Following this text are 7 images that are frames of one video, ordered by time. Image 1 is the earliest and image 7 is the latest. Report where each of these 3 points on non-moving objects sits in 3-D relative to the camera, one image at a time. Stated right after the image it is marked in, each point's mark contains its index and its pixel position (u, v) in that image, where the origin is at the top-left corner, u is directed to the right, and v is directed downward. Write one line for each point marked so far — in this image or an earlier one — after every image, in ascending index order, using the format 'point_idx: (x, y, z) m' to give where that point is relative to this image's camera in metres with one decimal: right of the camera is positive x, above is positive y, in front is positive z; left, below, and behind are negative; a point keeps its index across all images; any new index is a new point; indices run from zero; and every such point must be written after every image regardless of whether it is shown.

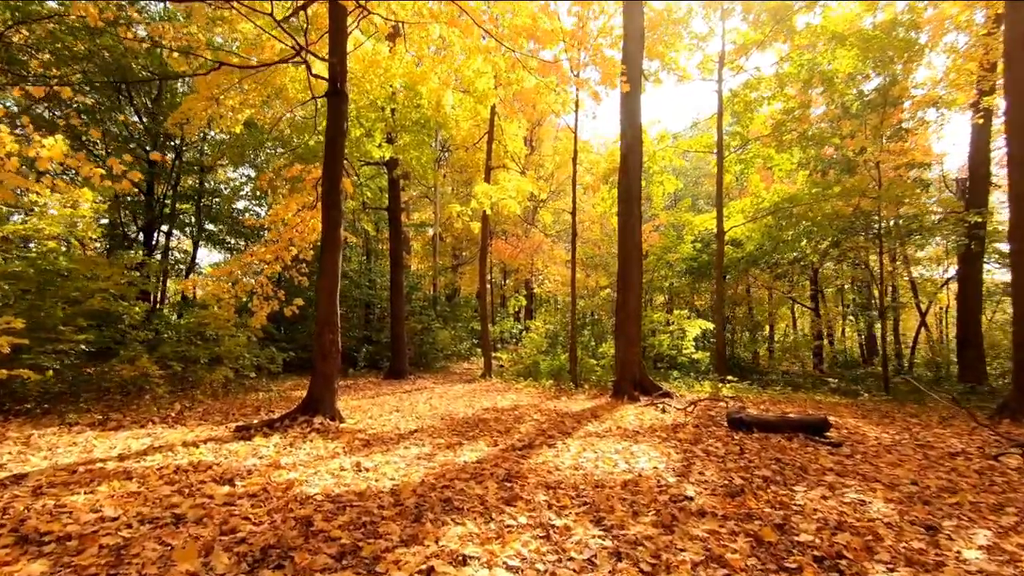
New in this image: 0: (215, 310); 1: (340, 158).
0: (-5.4, -0.4, +9.0) m
1: (-2.2, +1.6, +6.5) m
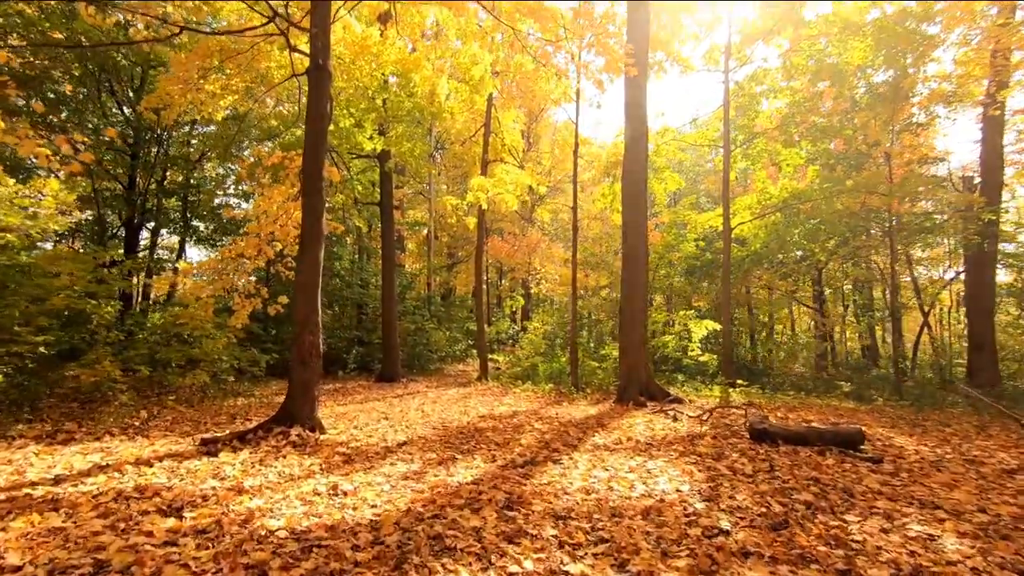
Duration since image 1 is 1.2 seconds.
0: (-5.4, -0.4, +8.4) m
1: (-2.3, +1.7, +5.9) m
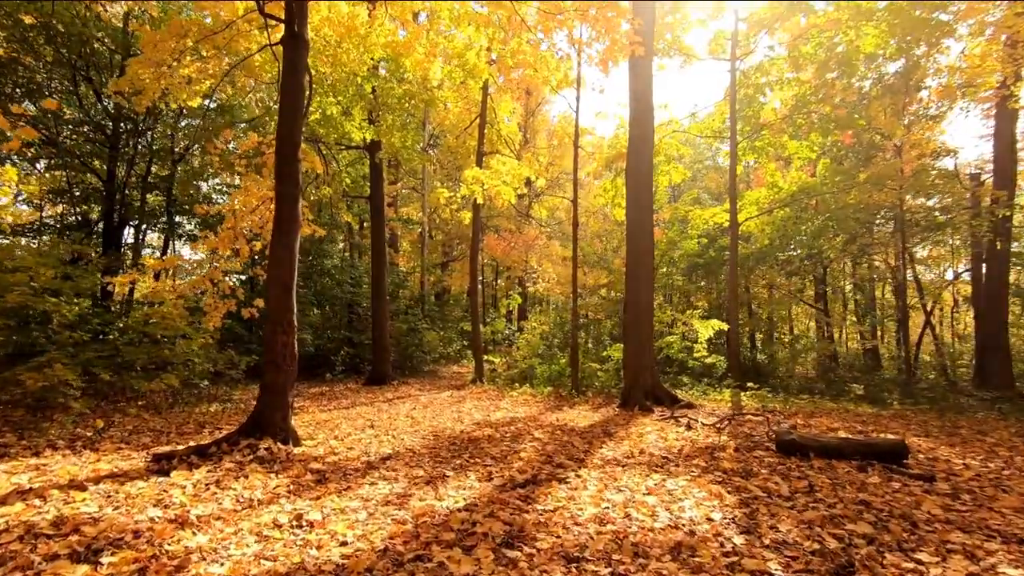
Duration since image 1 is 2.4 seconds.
0: (-5.5, -0.3, +7.8) m
1: (-2.3, +1.7, +5.3) m
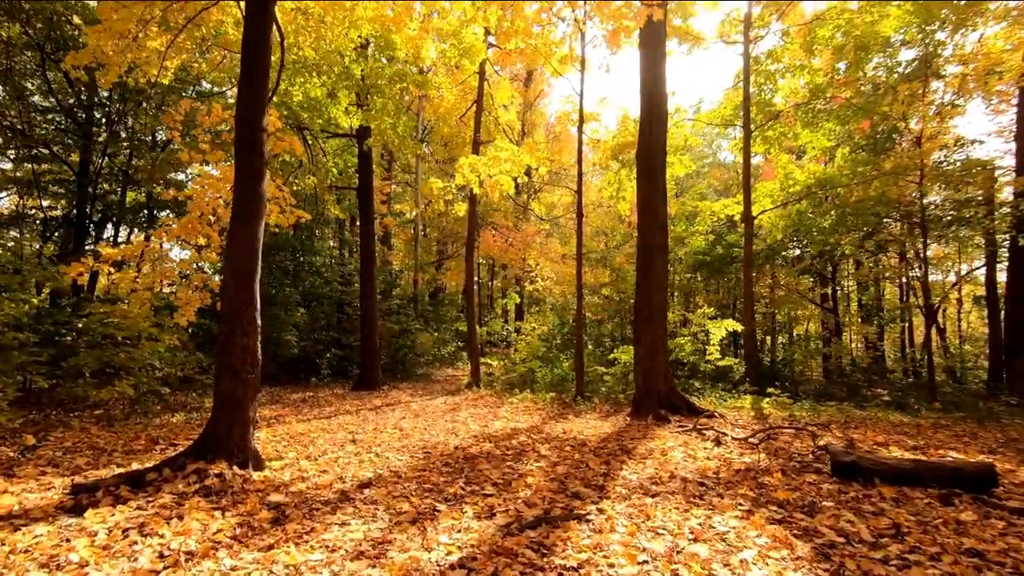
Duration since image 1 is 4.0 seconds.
0: (-5.5, -0.3, +6.9) m
1: (-2.2, +1.8, +4.5) m
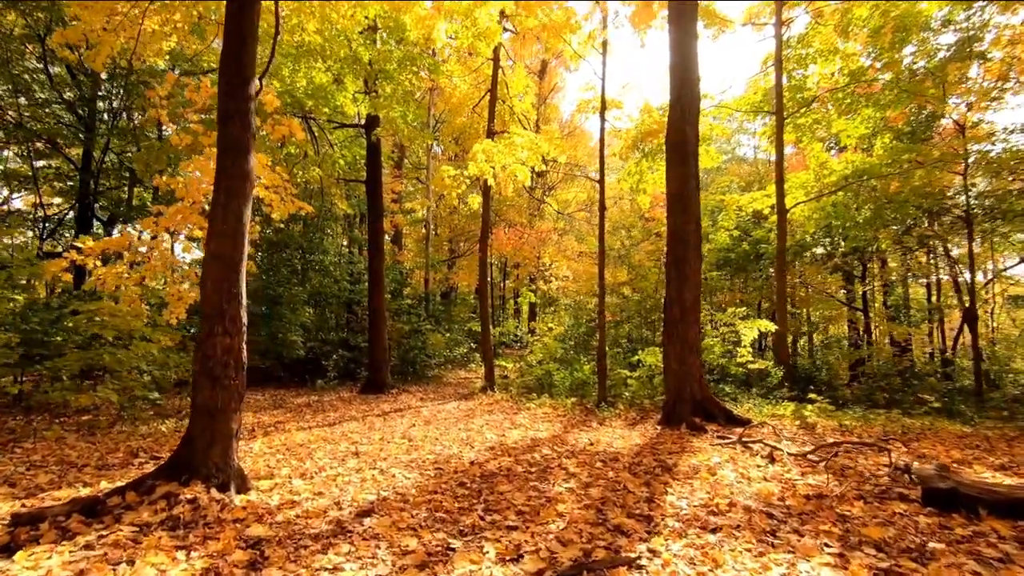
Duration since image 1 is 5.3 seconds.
0: (-5.2, -0.2, +6.4) m
1: (-2.0, +1.9, +3.9) m
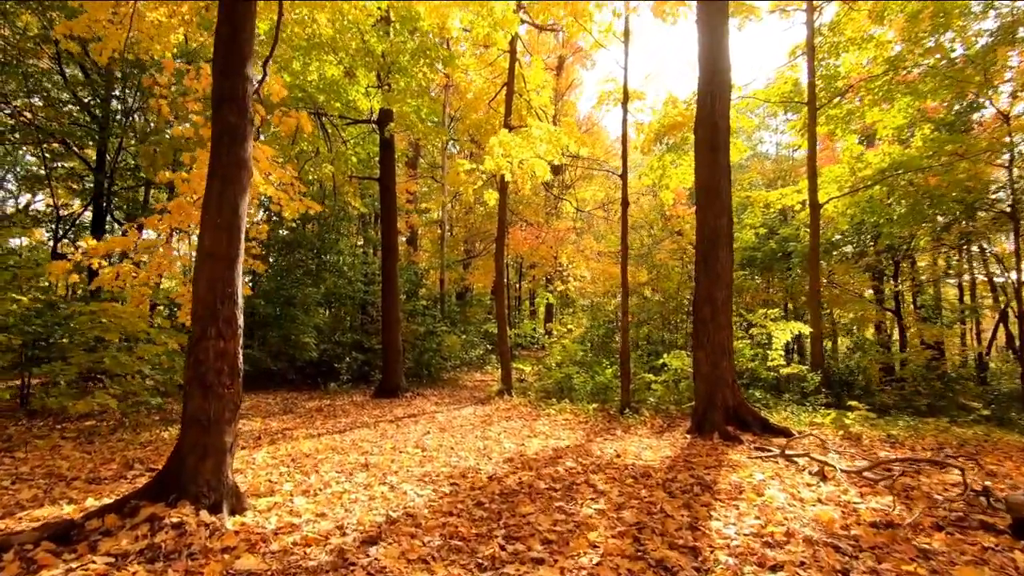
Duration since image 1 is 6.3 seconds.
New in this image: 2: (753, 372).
0: (-5.0, -0.2, +6.2) m
1: (-1.9, +1.9, +3.6) m
2: (+4.8, -1.7, +9.8) m
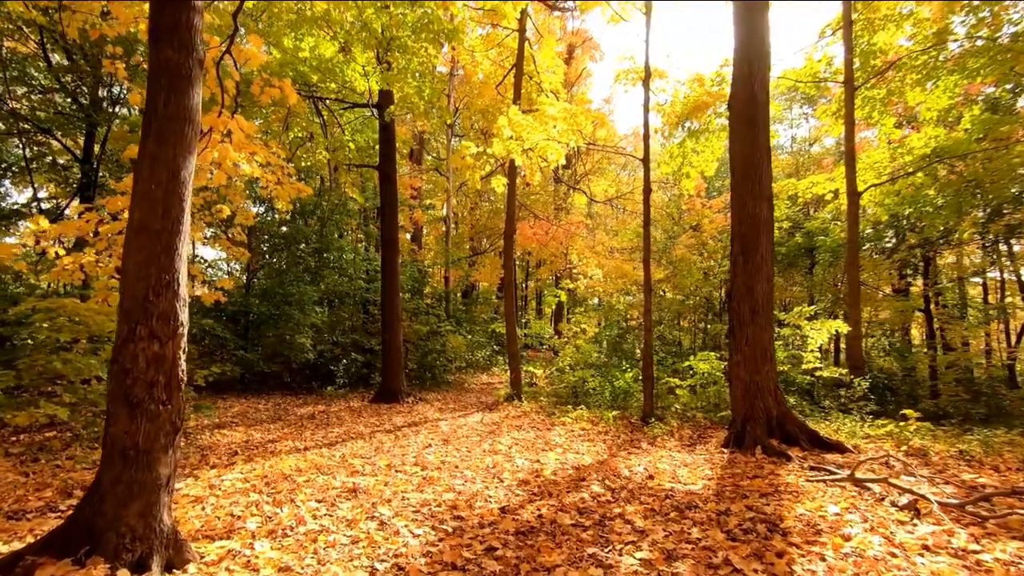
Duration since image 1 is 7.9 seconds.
0: (-4.8, -0.1, +5.5) m
1: (-1.8, +1.9, +2.8) m
2: (+5.0, -1.6, +8.9) m
